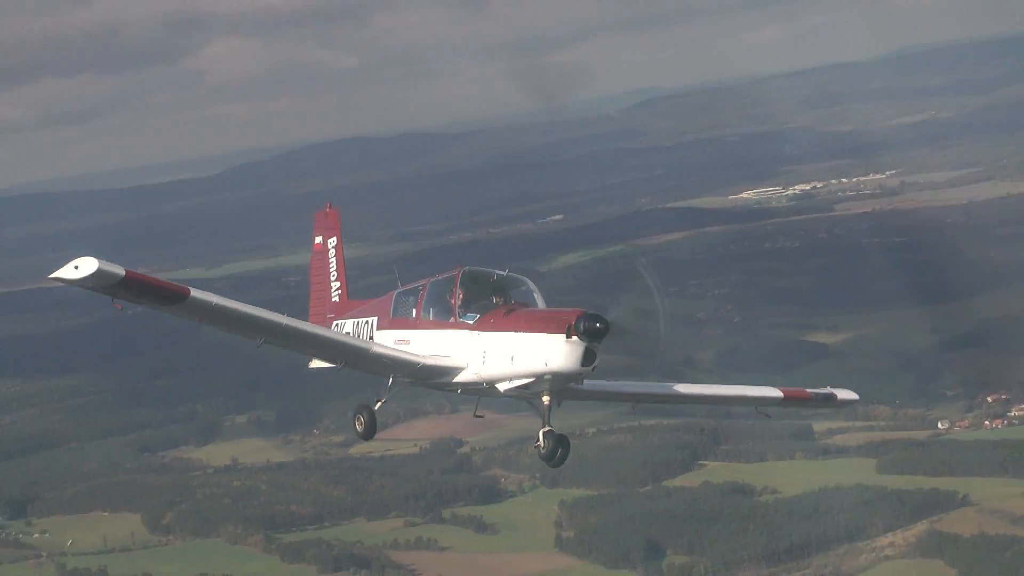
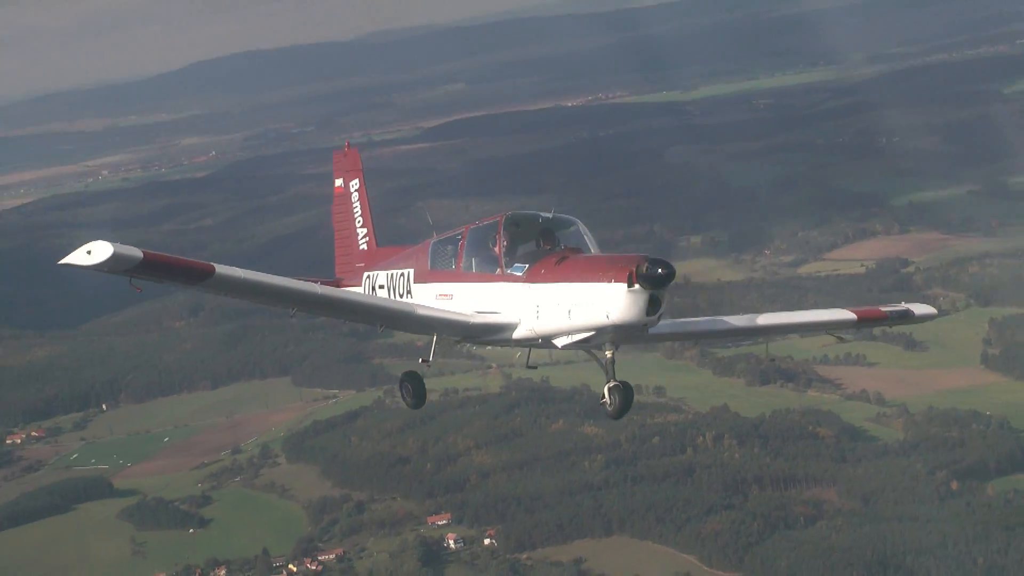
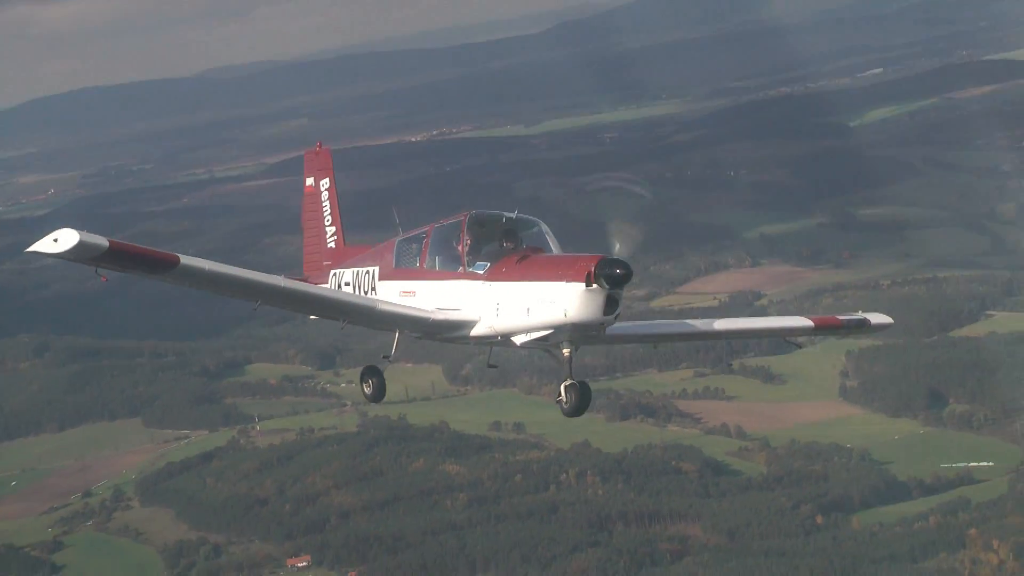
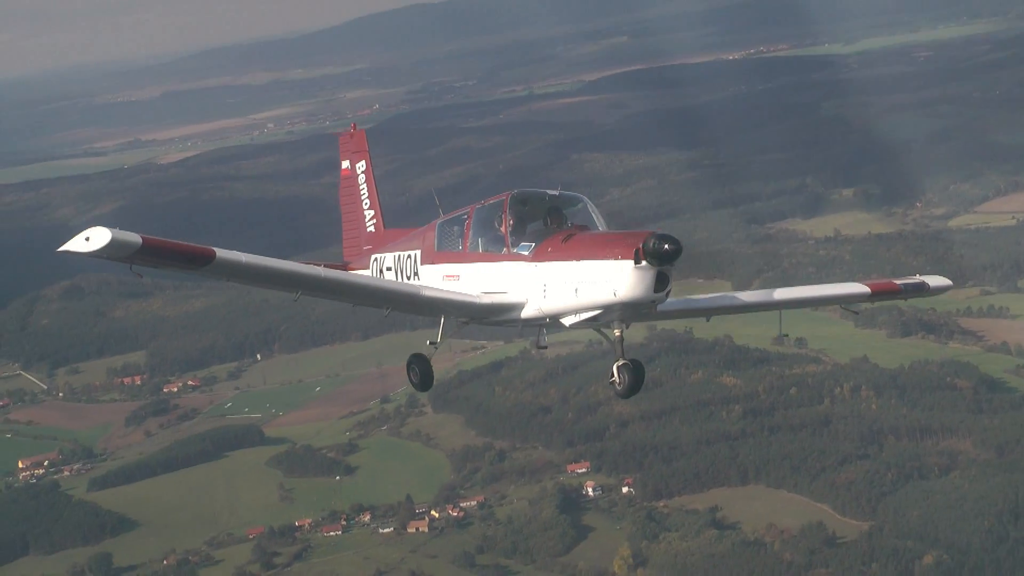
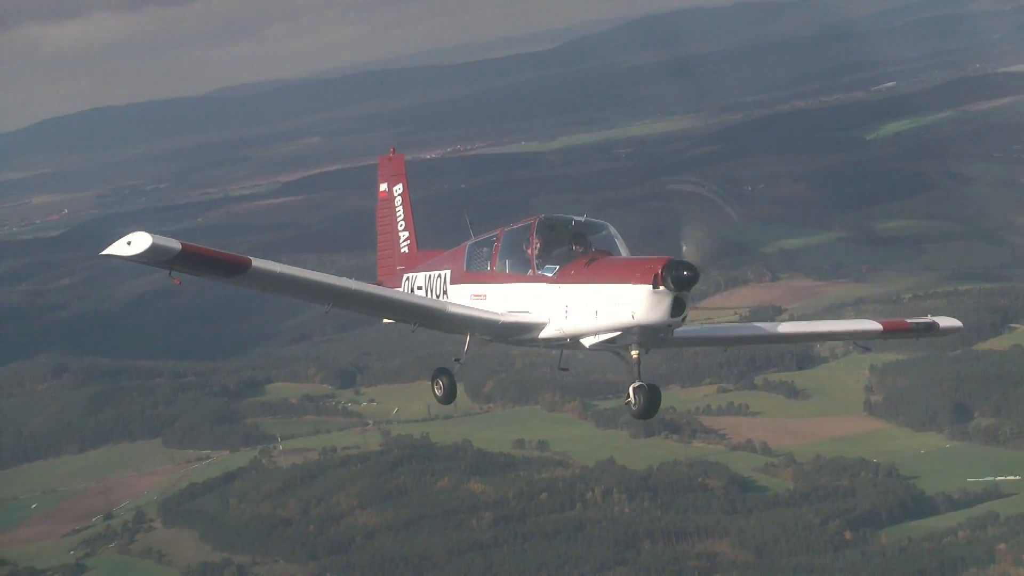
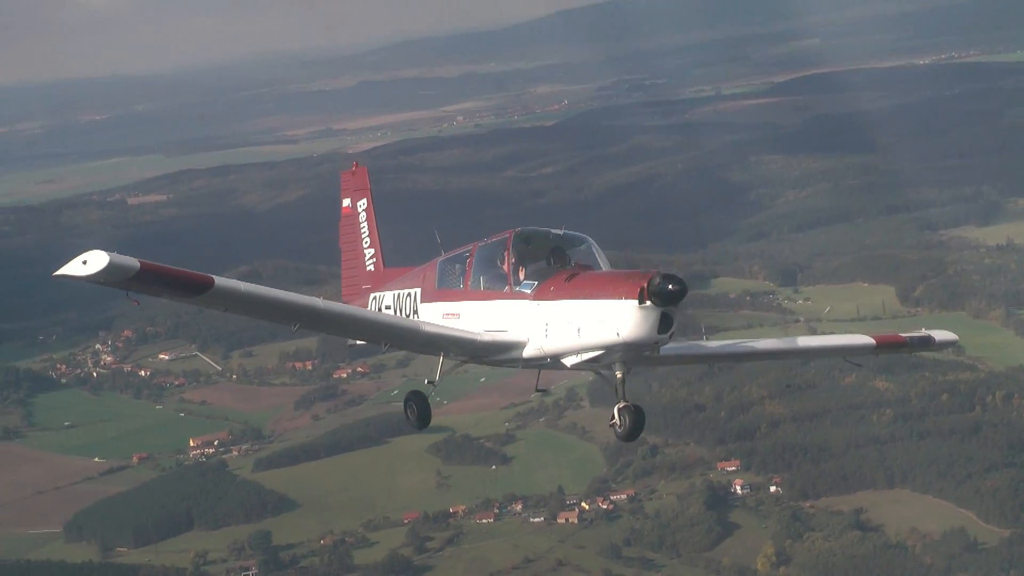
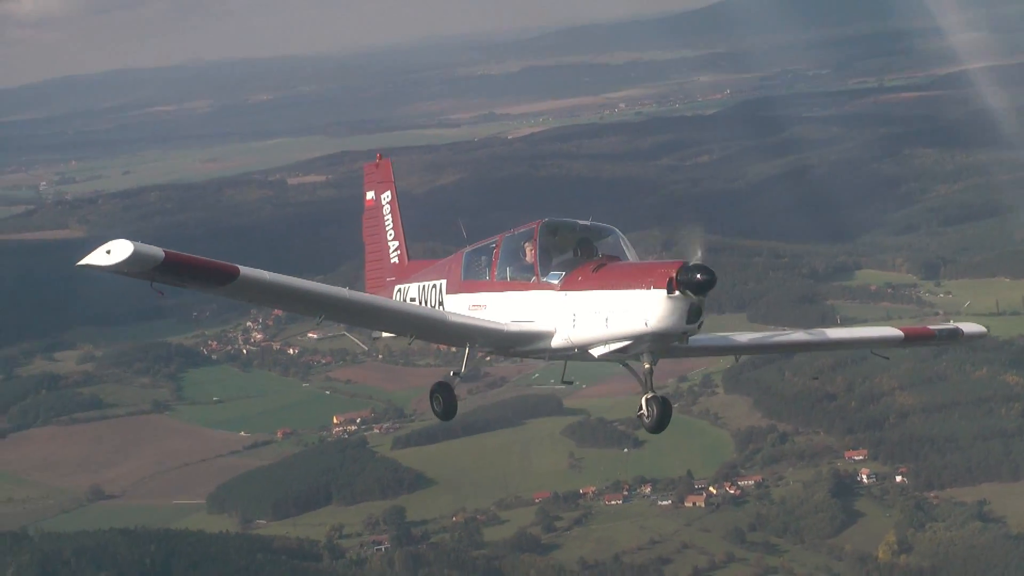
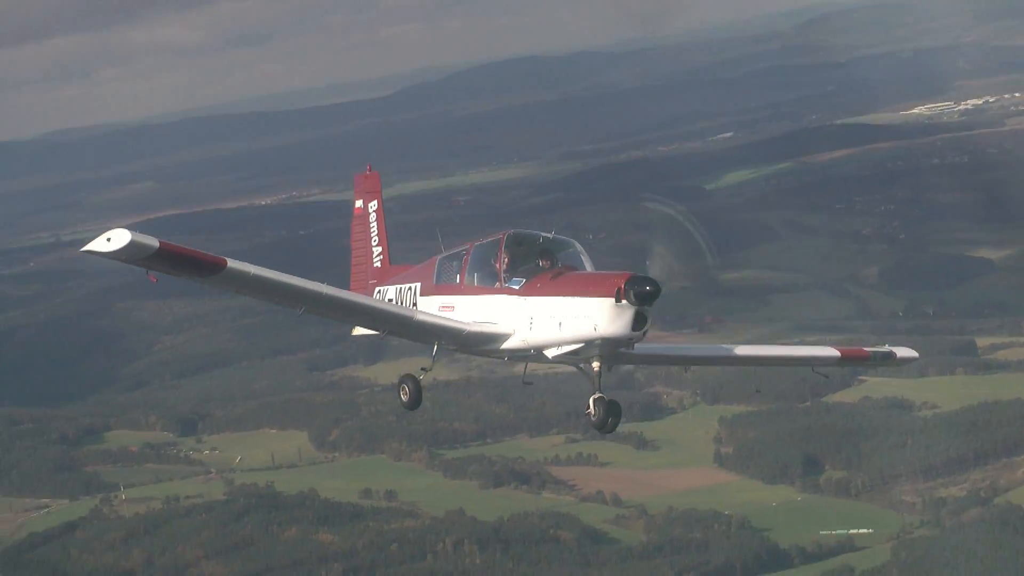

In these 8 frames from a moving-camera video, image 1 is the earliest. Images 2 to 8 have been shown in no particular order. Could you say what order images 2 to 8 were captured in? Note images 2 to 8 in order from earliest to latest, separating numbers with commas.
8, 5, 3, 2, 4, 6, 7
